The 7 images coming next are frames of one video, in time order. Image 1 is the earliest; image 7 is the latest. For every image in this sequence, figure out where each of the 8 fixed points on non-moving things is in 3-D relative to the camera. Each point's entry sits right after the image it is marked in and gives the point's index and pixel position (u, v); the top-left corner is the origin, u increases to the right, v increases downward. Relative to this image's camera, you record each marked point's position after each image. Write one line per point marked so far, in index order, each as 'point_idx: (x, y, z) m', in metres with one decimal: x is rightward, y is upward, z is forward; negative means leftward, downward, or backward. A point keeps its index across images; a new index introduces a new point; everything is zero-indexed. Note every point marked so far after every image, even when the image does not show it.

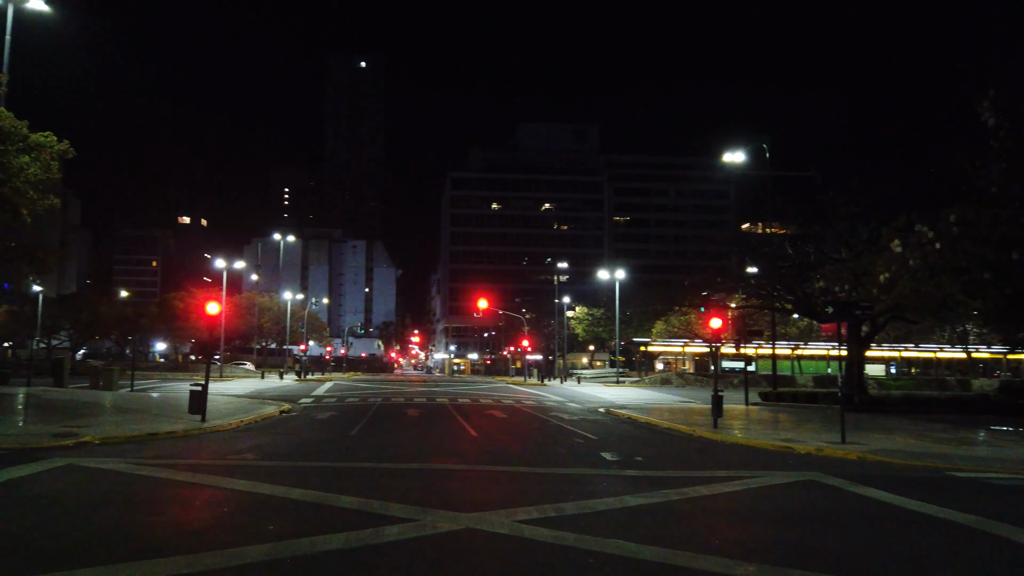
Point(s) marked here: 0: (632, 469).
0: (+2.0, -3.2, +13.4) m
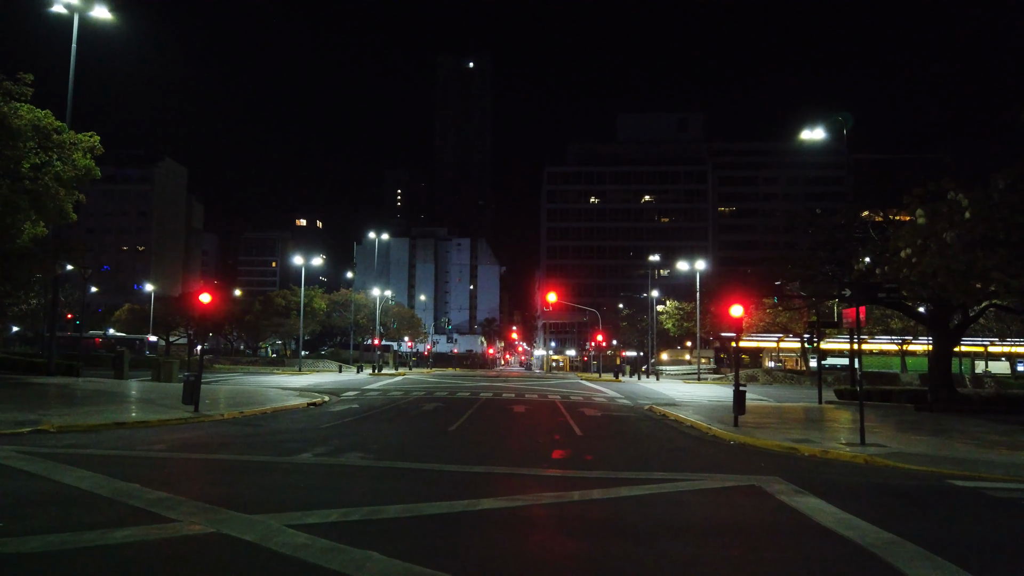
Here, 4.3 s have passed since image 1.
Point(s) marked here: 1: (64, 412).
0: (+0.7, -2.8, +11.9) m
1: (-11.3, -3.1, +19.1) m
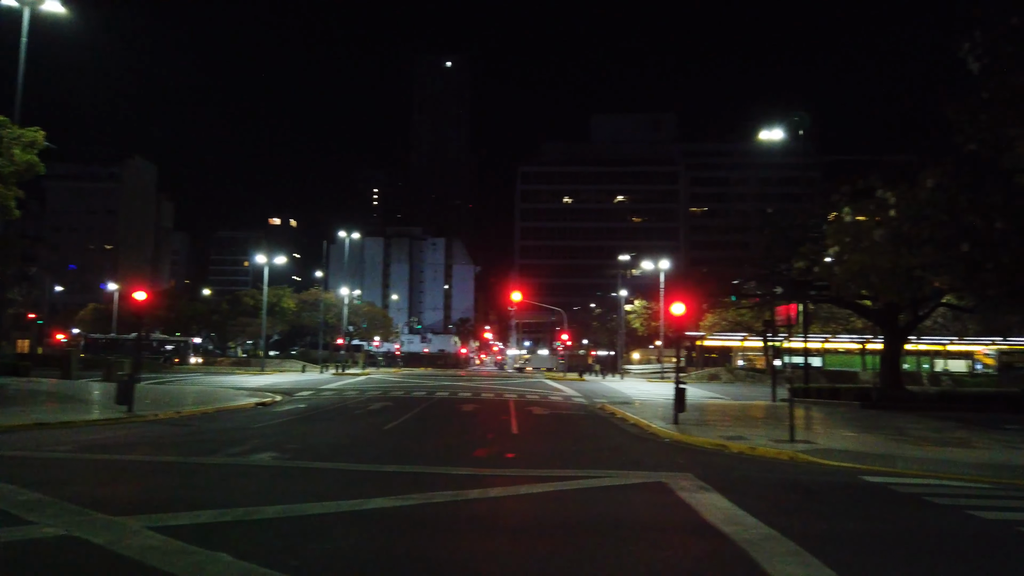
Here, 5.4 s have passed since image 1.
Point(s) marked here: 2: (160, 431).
0: (-0.6, -2.8, +11.8) m
1: (-12.8, -3.0, +18.6) m
2: (-7.2, -2.9, +15.5) m
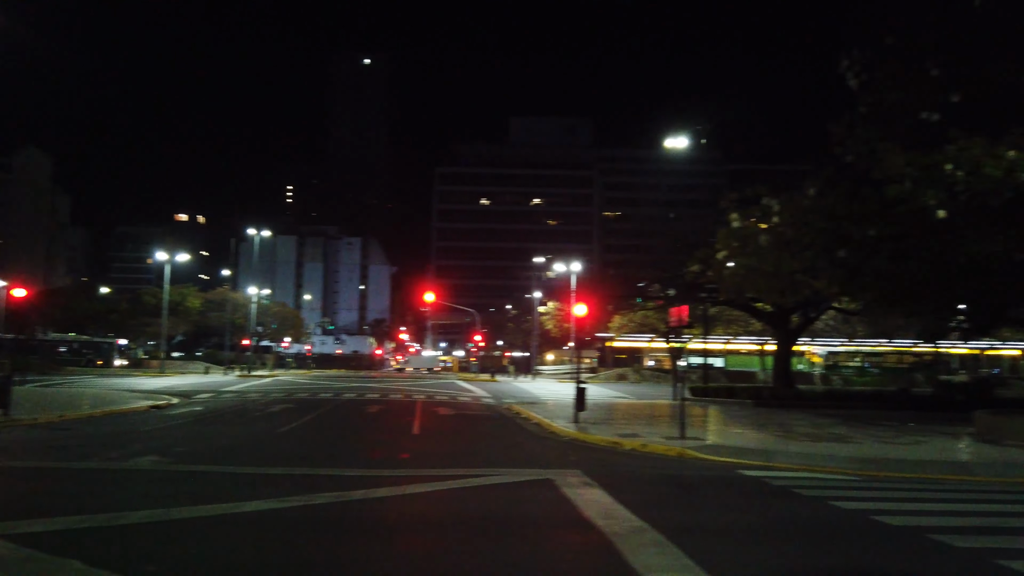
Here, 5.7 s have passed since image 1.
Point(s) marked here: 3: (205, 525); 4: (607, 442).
0: (-2.2, -2.8, +11.7) m
1: (-15.2, -2.9, +17.2) m
2: (-9.2, -2.9, +14.7) m
3: (-2.9, -2.2, +7.1) m
4: (+2.0, -3.2, +15.9) m
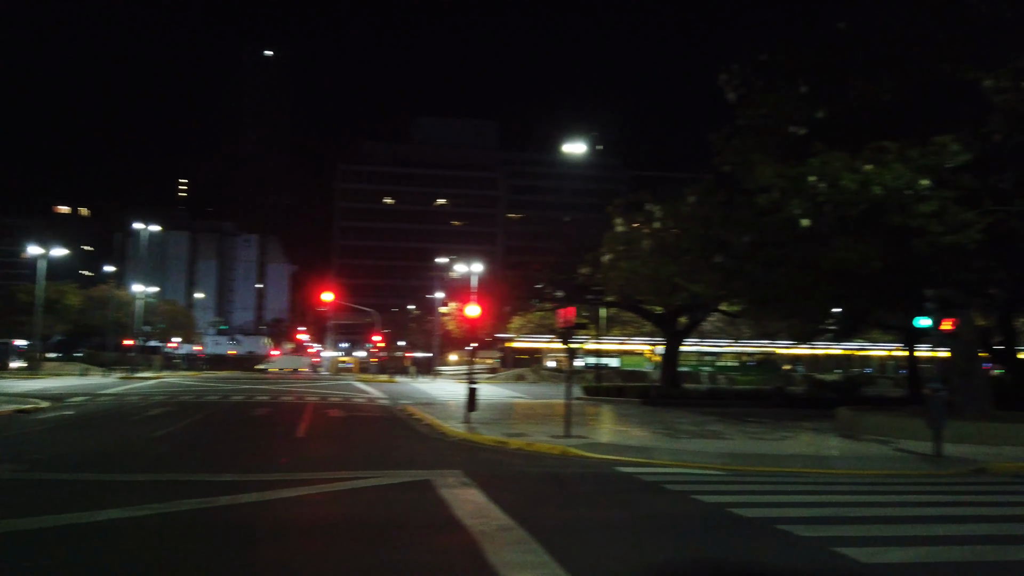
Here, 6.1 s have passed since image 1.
0: (-4.0, -2.7, +11.3) m
1: (-17.6, -2.8, +15.2) m
2: (-11.3, -2.8, +13.5) m
3: (-4.1, -2.2, +6.7) m
4: (-0.4, -3.2, +16.0) m
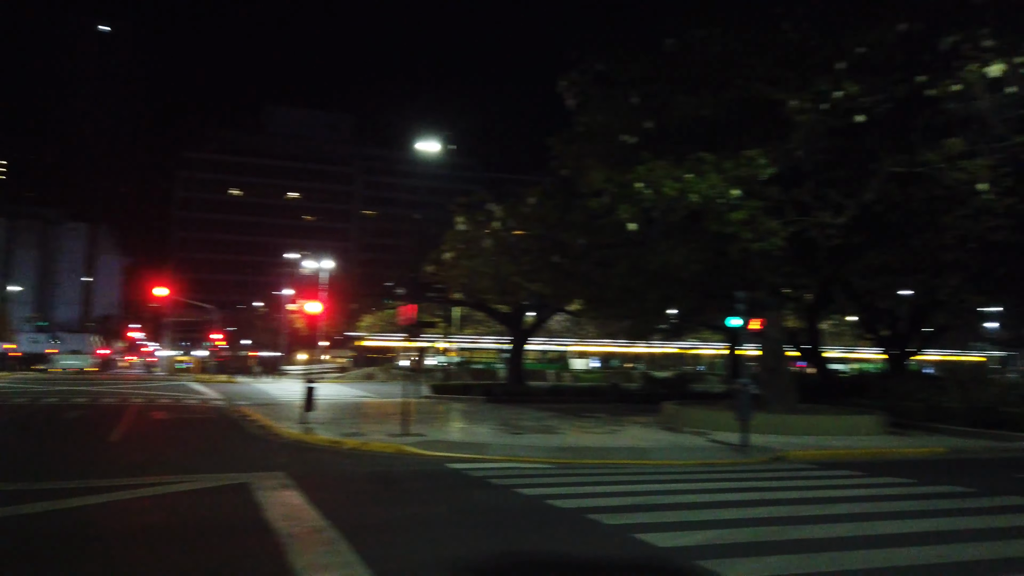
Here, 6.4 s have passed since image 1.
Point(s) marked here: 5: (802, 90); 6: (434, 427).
0: (-6.5, -2.6, +10.3) m
1: (-20.5, -2.4, +11.6) m
2: (-14.0, -2.5, +11.0) m
3: (-5.7, -2.1, +5.8) m
4: (-3.8, -3.2, +15.6) m
5: (+5.5, +3.8, +14.5) m
6: (-1.9, -3.5, +18.9) m
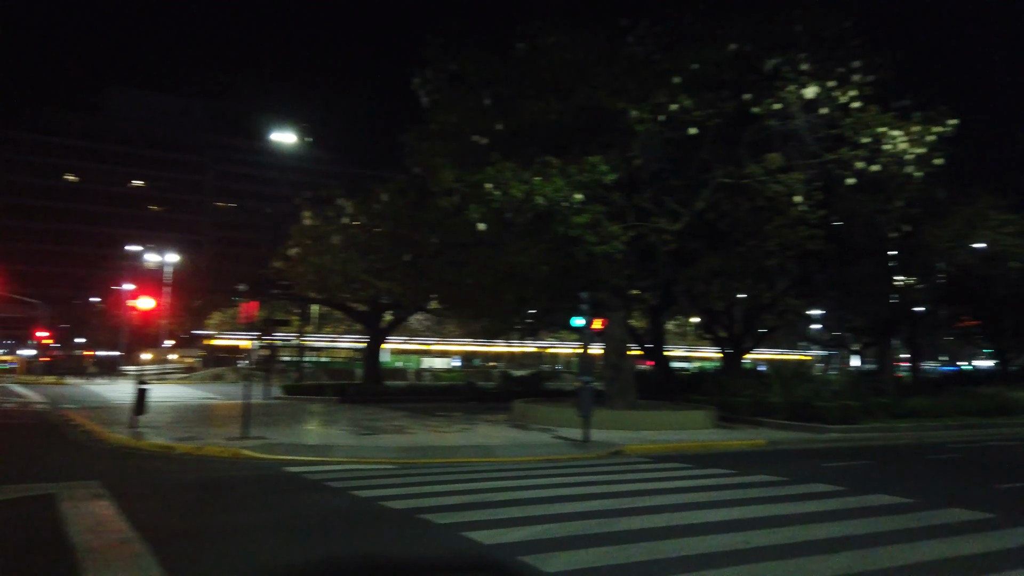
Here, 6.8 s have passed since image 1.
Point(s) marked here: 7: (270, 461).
0: (-8.5, -2.5, +9.0) m
1: (-22.6, -2.1, +7.8) m
2: (-16.1, -2.3, +8.4) m
3: (-7.0, -2.0, +4.6) m
4: (-6.8, -3.1, +14.6) m
5: (+2.6, +3.7, +15.2) m
6: (-5.6, -3.4, +18.2) m
7: (-4.0, -2.9, +12.7) m
